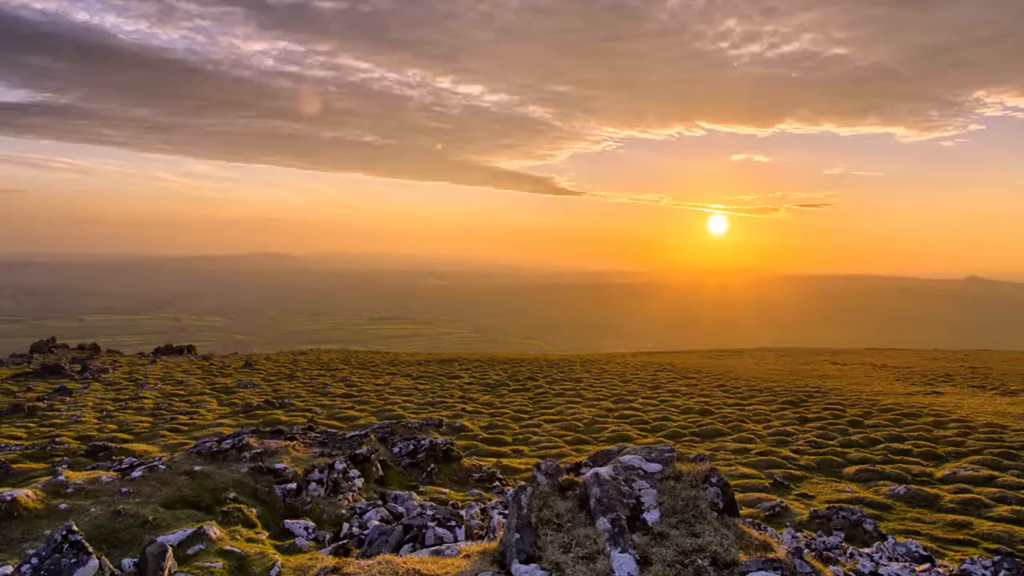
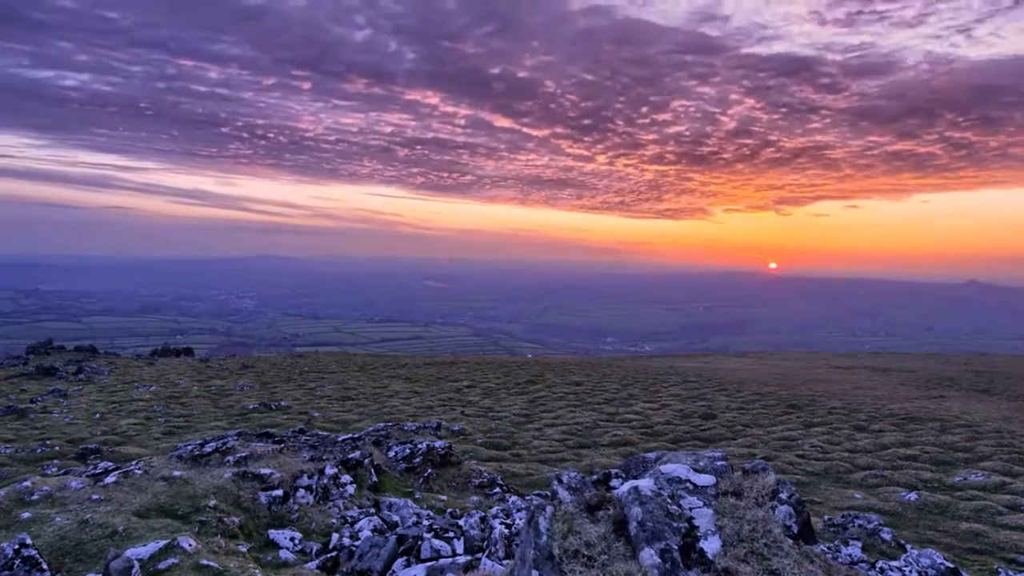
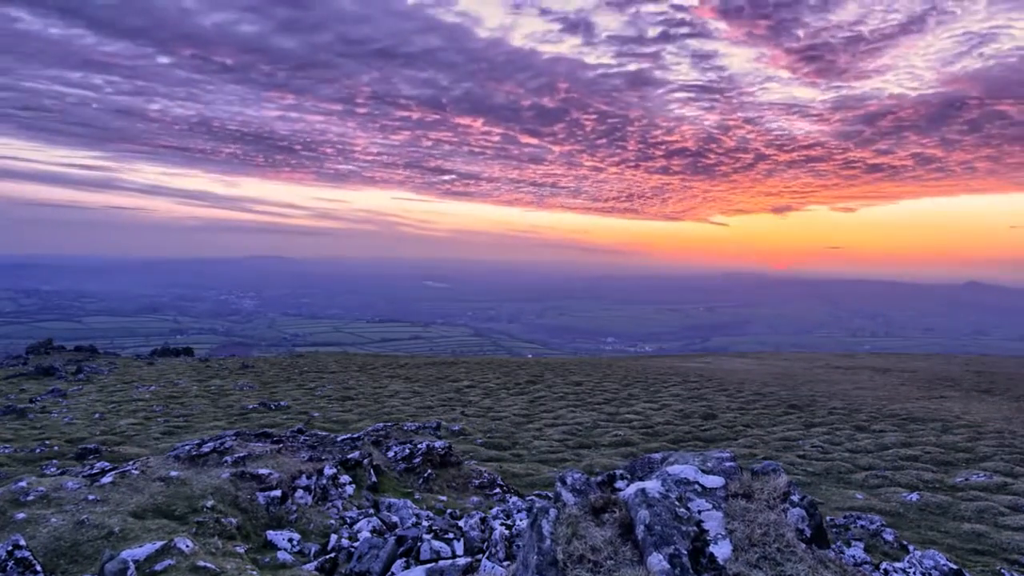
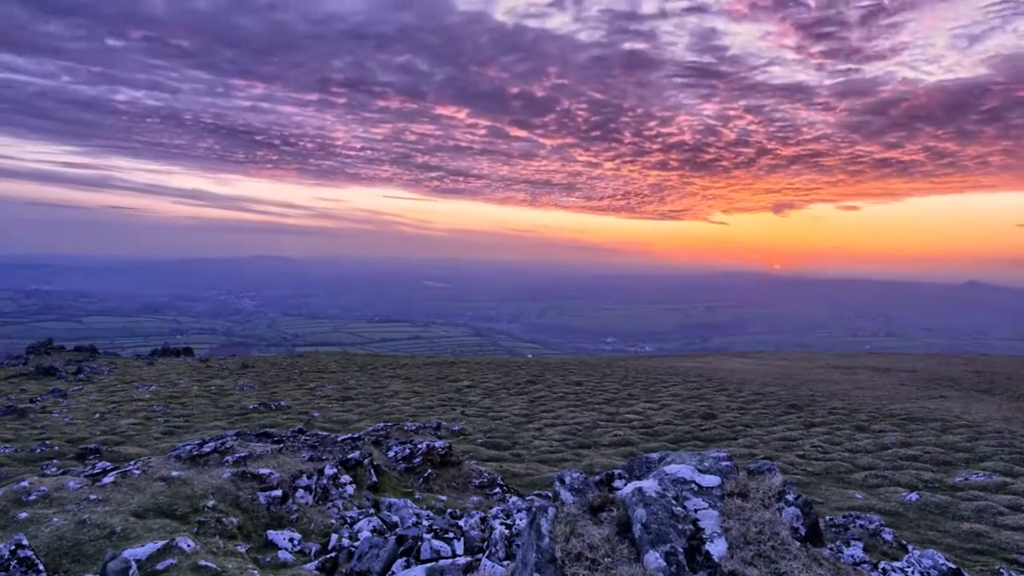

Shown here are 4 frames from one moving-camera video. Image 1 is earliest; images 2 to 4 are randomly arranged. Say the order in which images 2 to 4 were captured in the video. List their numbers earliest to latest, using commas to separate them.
2, 4, 3
